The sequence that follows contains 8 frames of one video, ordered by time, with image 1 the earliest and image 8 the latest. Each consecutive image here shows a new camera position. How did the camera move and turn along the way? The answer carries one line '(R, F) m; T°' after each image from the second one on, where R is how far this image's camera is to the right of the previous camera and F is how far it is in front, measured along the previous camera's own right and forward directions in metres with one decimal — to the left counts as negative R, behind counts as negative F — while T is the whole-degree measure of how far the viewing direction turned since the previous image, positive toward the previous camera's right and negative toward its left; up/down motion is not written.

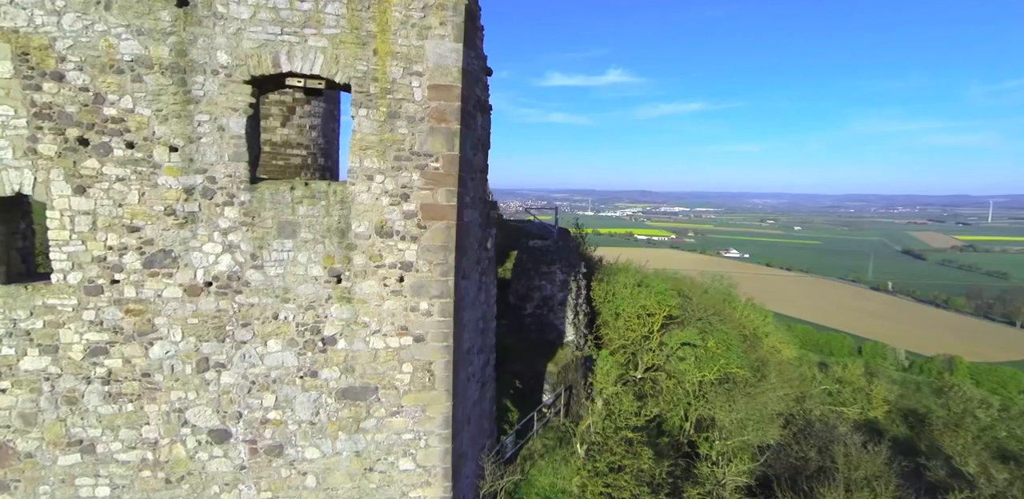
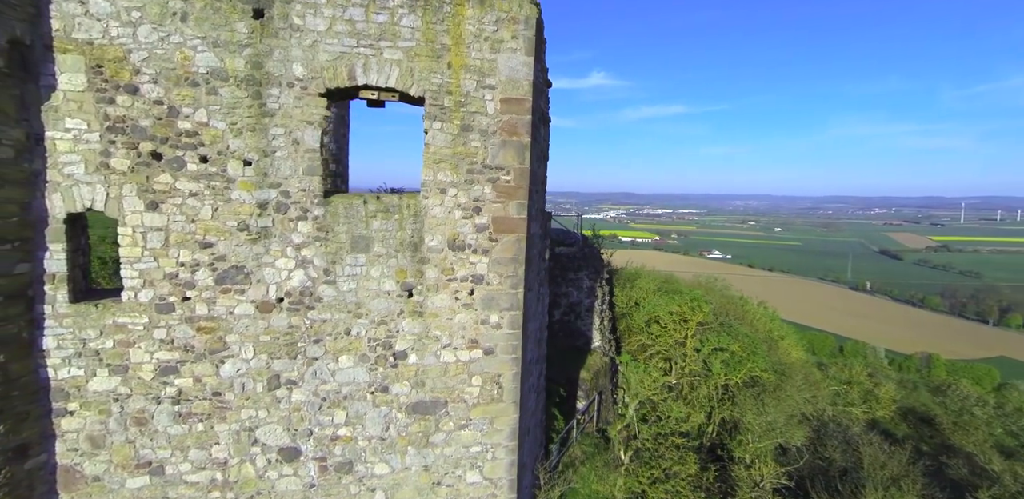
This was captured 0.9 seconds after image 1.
(-0.7, 0.0) m; +2°
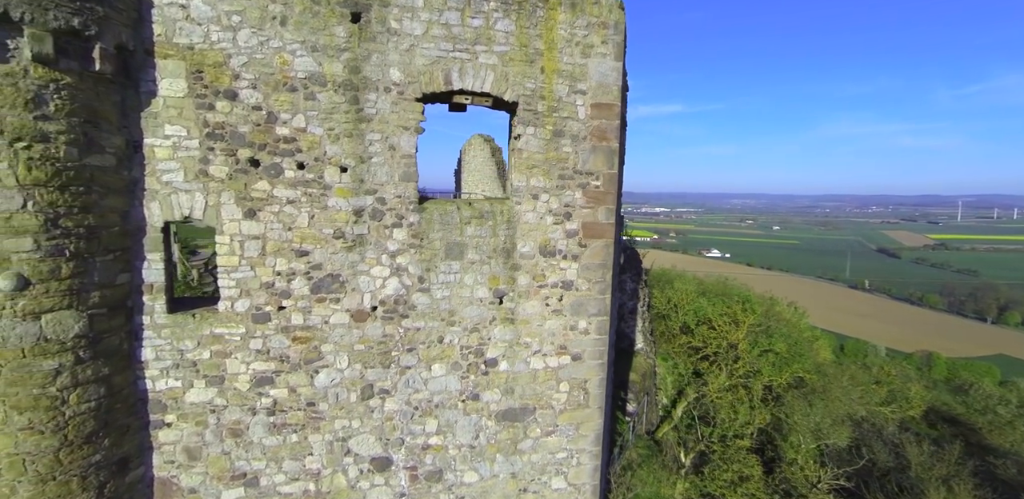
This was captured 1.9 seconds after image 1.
(-0.8, 0.0) m; +1°
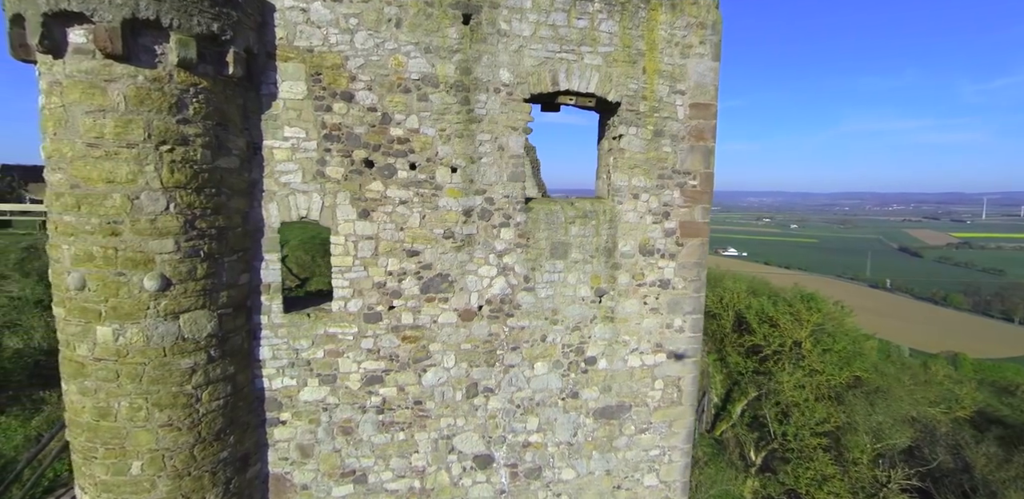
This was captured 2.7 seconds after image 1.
(-0.7, 0.0) m; -1°
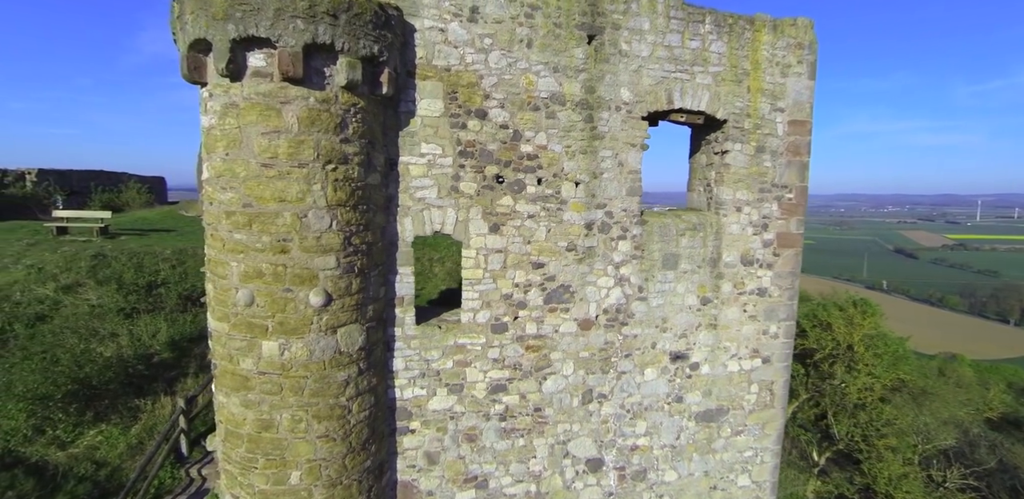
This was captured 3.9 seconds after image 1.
(-1.0, -0.1) m; +2°
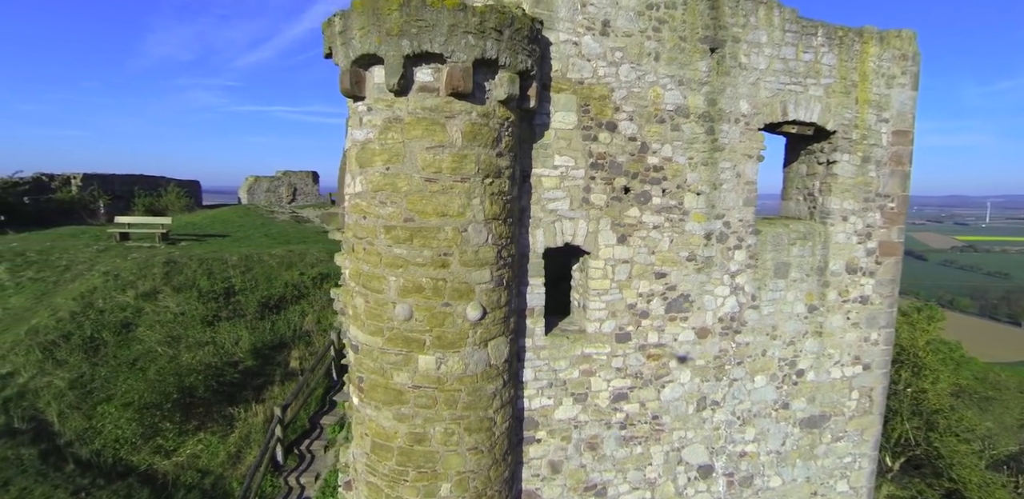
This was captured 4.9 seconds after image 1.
(-1.0, 0.0) m; +1°
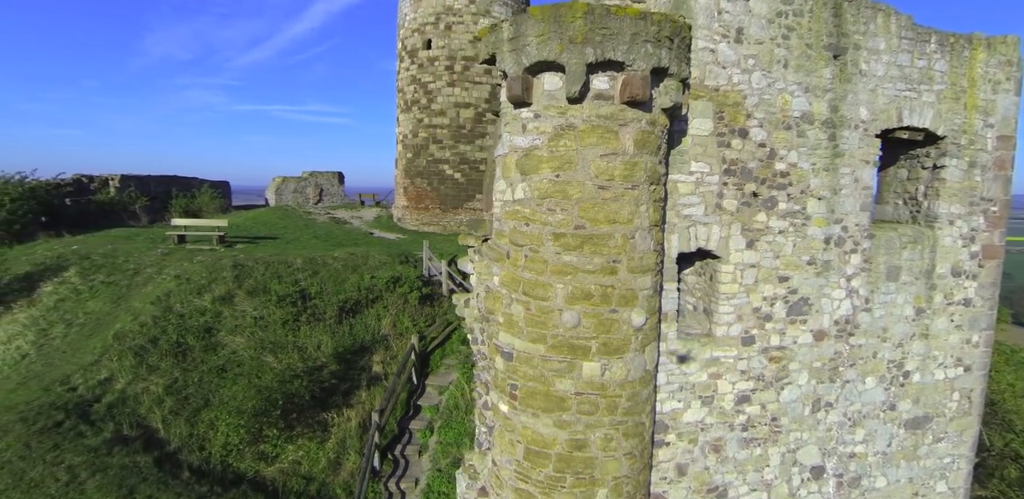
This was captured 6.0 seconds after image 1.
(-1.0, 0.0) m; +1°
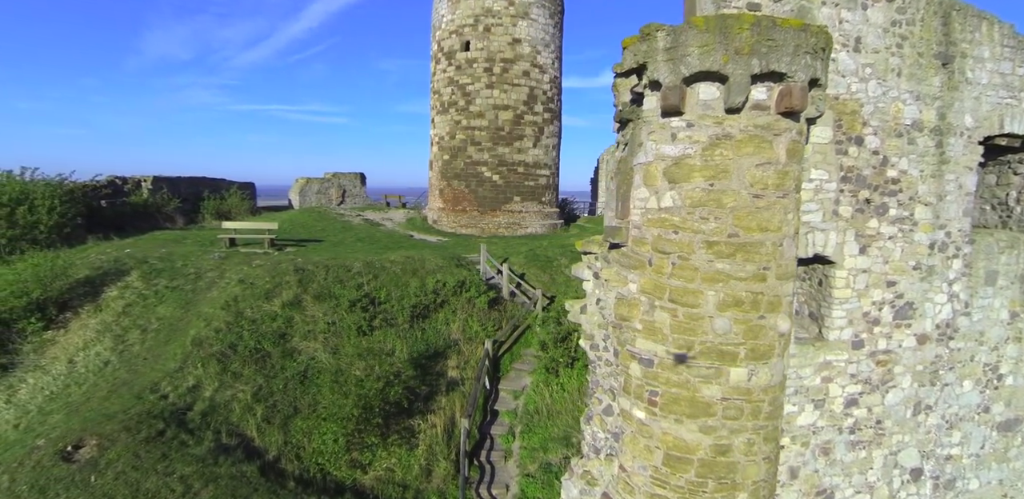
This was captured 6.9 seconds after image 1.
(-0.9, 0.0) m; +1°
